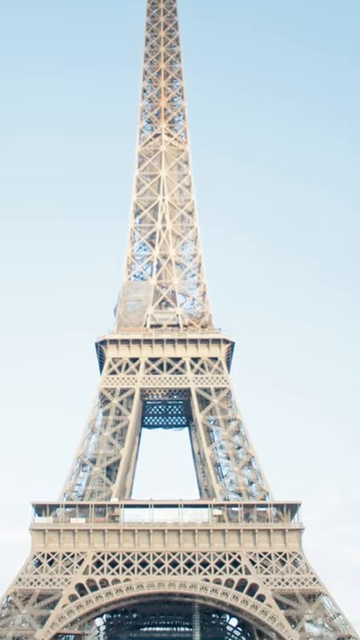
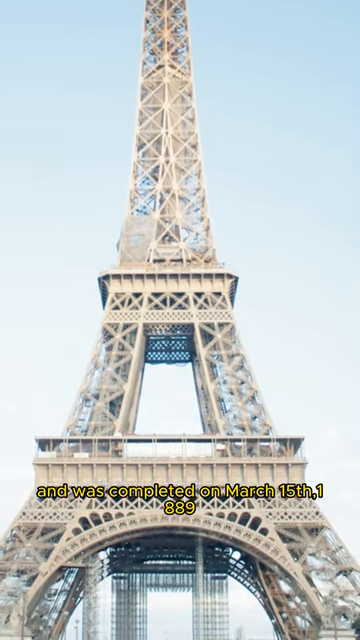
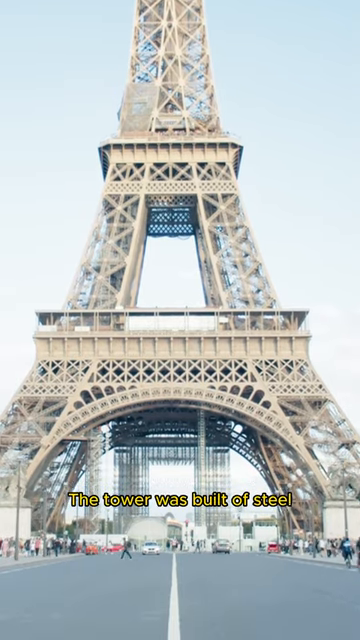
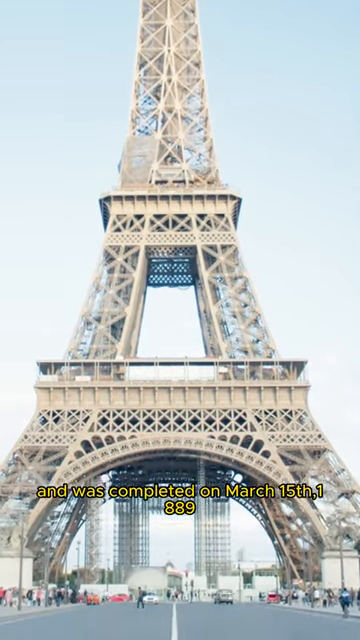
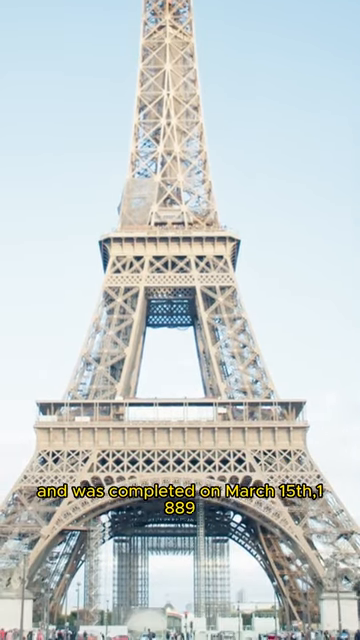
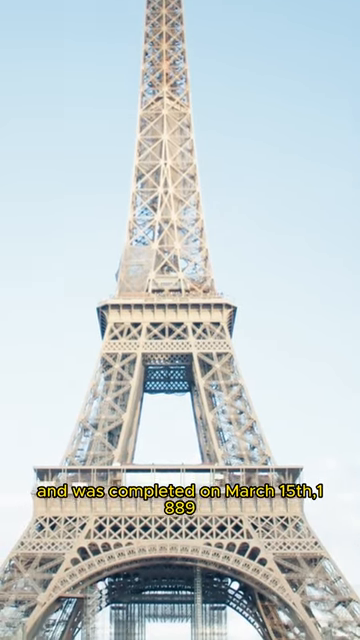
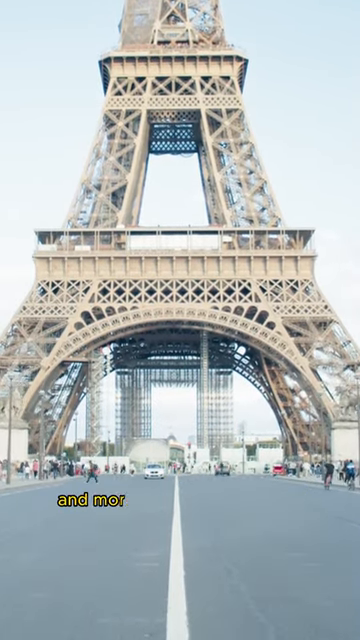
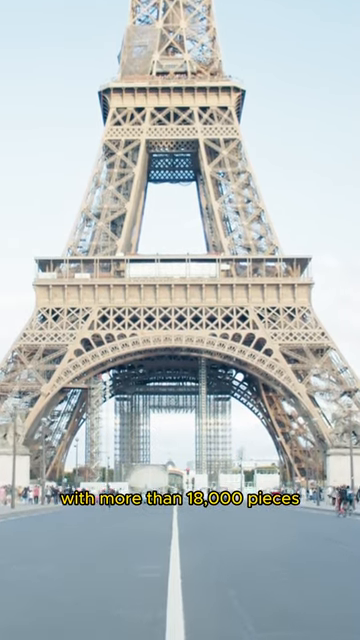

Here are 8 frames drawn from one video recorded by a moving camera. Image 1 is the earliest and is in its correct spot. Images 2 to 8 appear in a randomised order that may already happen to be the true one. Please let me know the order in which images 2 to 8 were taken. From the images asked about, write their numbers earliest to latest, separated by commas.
6, 2, 5, 4, 3, 8, 7
